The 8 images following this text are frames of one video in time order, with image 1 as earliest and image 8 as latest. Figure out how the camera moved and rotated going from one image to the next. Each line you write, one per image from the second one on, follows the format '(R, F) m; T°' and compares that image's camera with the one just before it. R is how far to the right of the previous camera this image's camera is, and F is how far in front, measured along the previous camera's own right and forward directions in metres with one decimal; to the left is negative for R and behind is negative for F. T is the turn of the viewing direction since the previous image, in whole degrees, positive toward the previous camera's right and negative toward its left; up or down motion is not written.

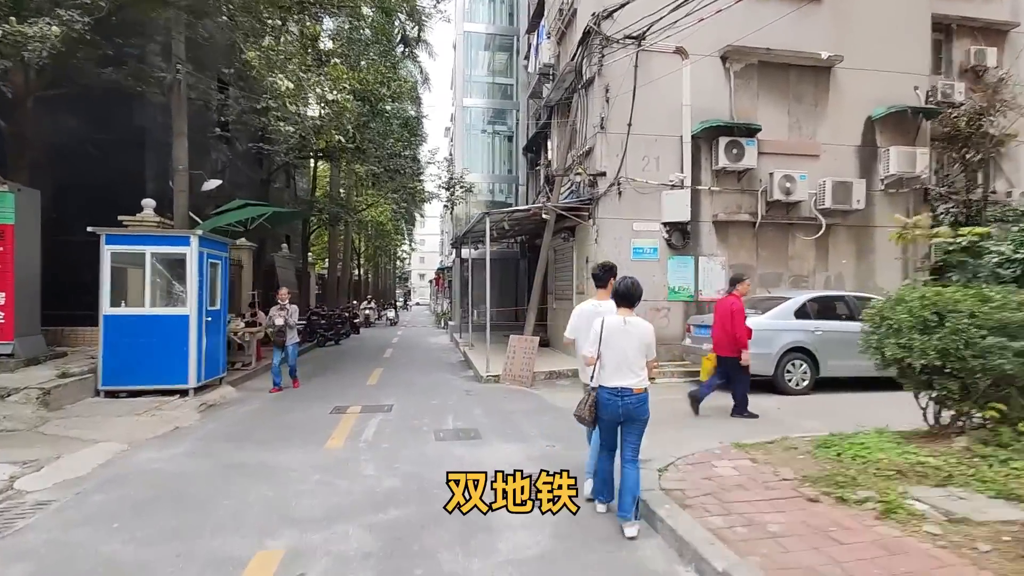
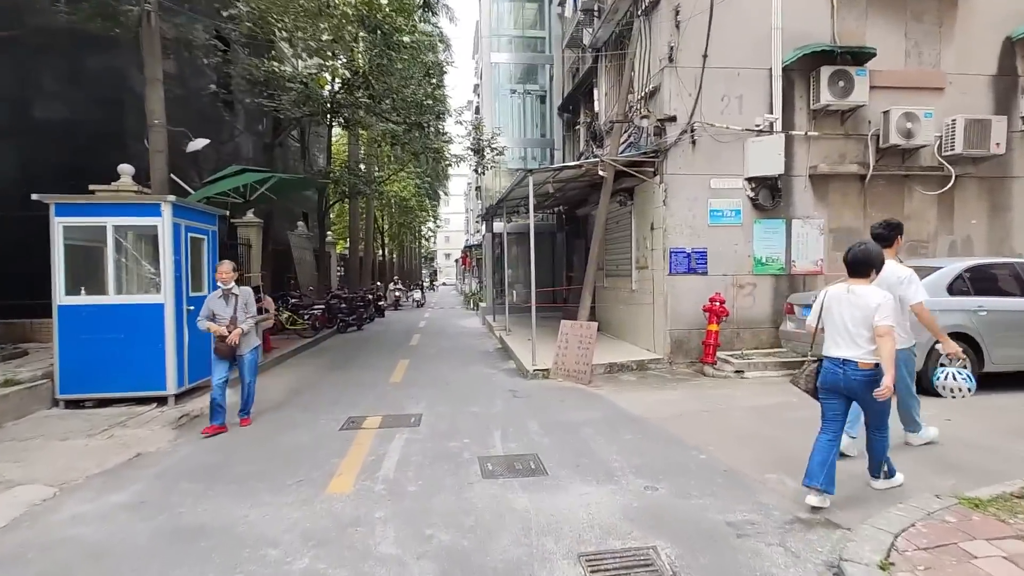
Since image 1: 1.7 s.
(-0.4, +2.0) m; -3°
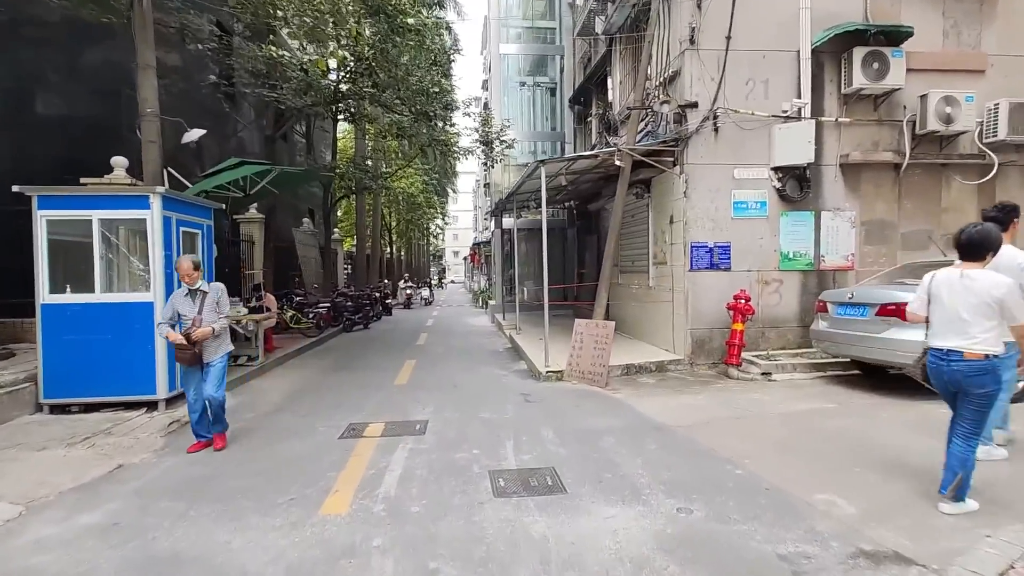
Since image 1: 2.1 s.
(0.0, +0.5) m; -1°
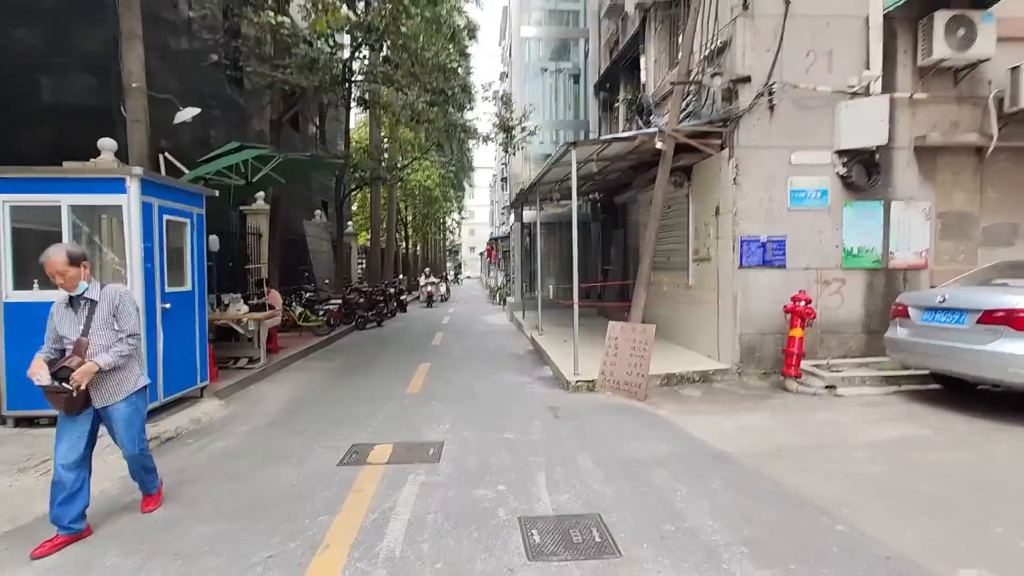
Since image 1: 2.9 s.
(-0.2, +1.0) m; -2°
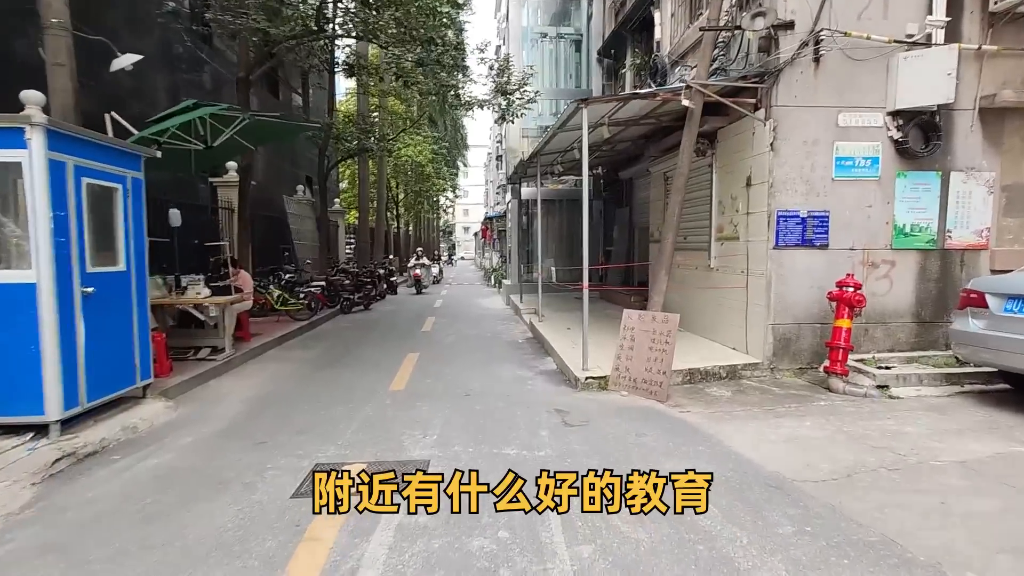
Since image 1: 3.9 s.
(-0.1, +1.1) m; +1°
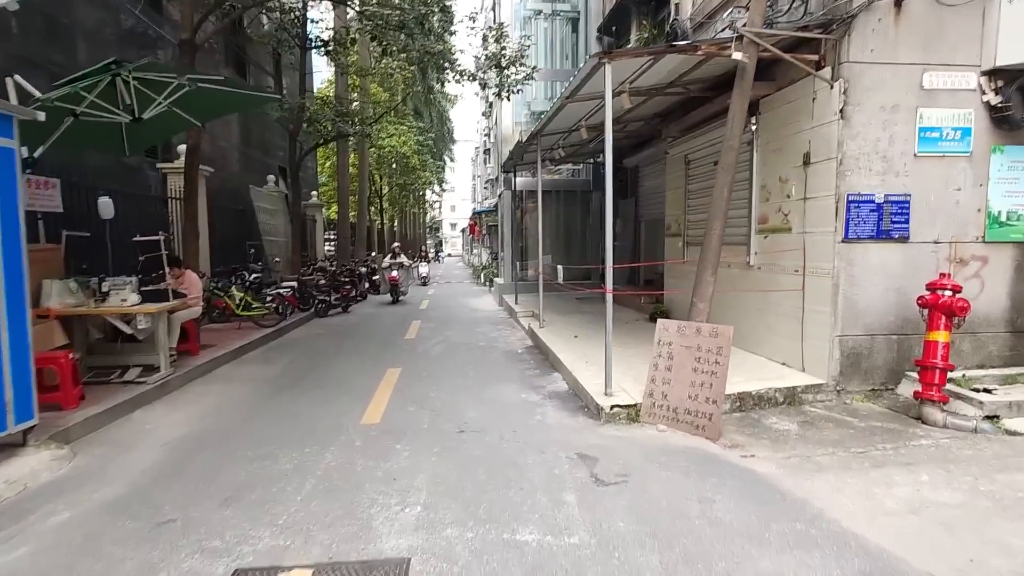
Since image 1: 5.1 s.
(-0.2, +1.4) m; +1°
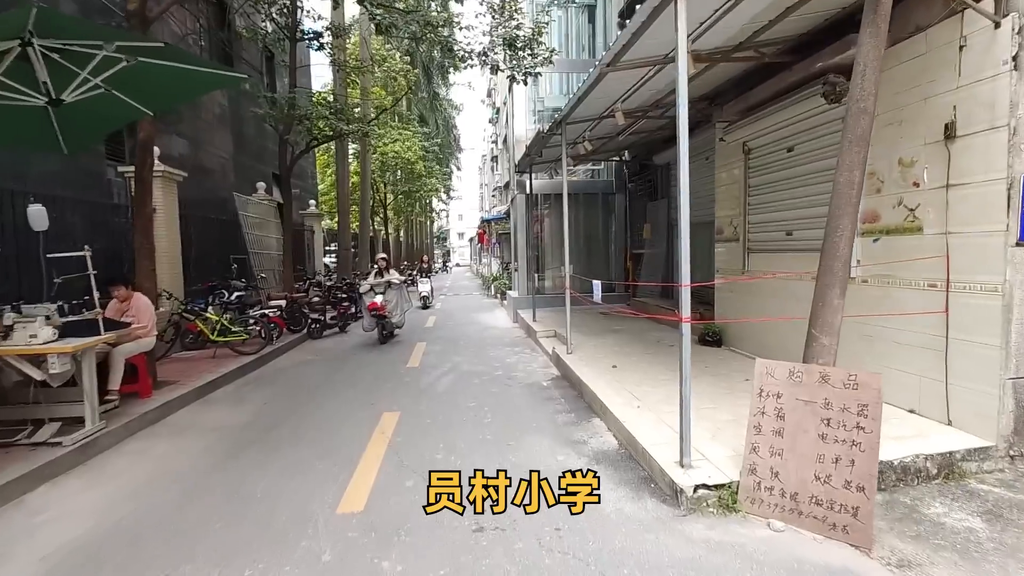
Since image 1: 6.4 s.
(-0.2, +1.6) m; -1°
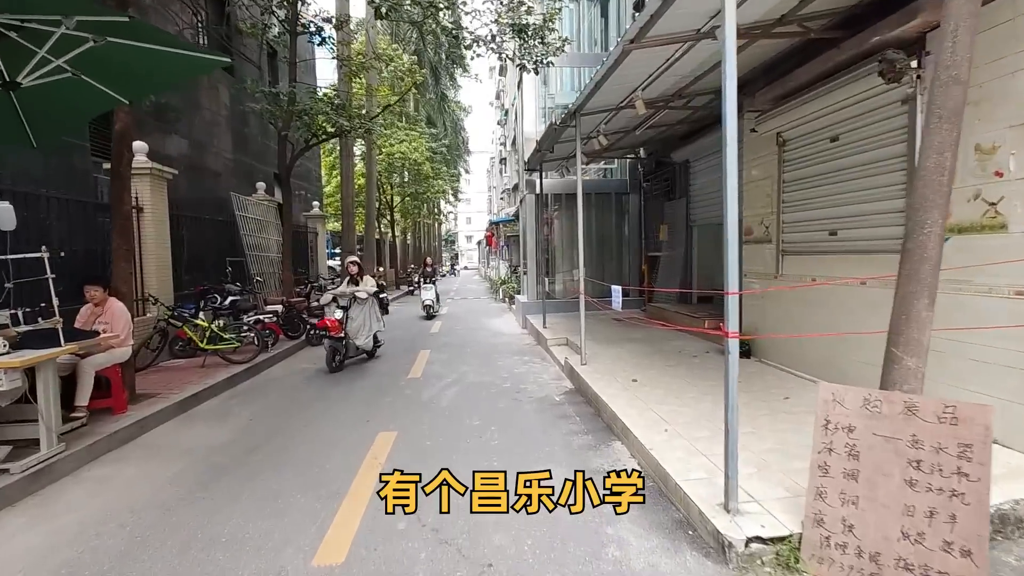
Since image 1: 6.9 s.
(0.0, +0.6) m; -1°
